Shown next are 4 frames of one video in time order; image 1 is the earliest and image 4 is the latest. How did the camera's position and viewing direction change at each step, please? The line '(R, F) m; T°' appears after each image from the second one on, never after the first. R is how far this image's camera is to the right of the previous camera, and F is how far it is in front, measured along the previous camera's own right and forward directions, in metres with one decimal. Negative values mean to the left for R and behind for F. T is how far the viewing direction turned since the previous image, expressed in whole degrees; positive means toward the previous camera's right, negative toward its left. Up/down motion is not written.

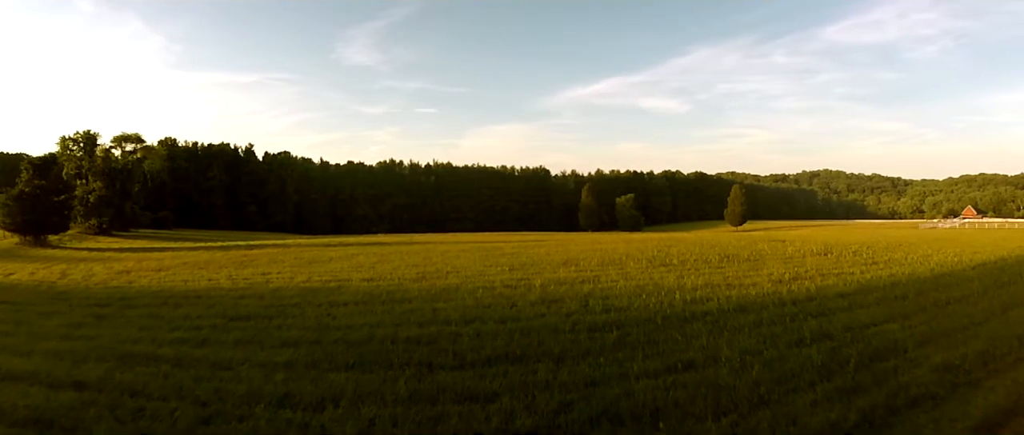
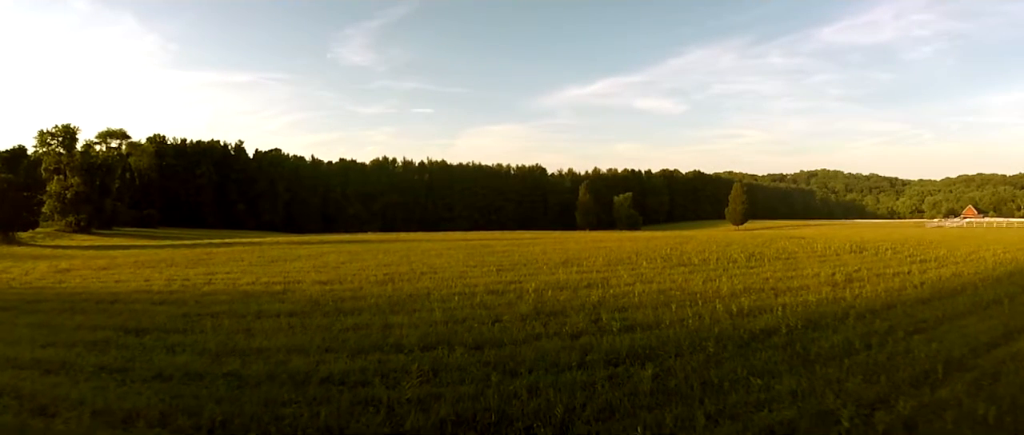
(+0.2, +3.9) m; 0°
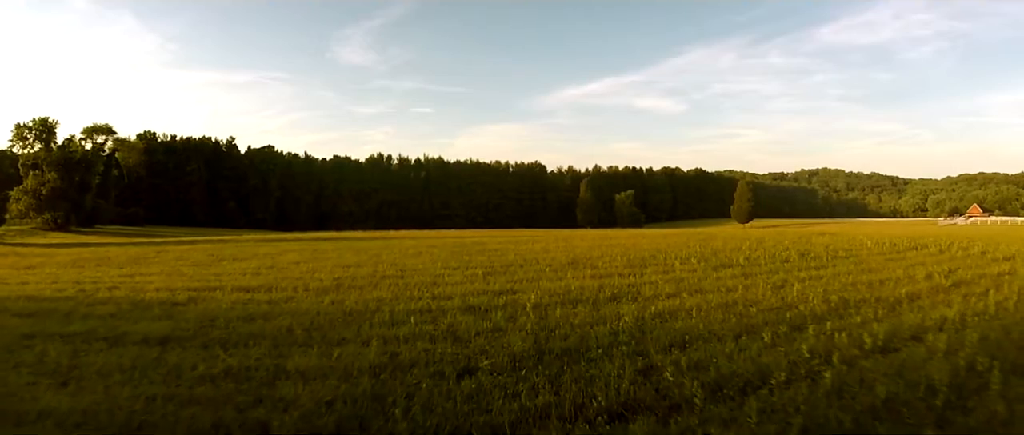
(+0.1, +4.4) m; 0°
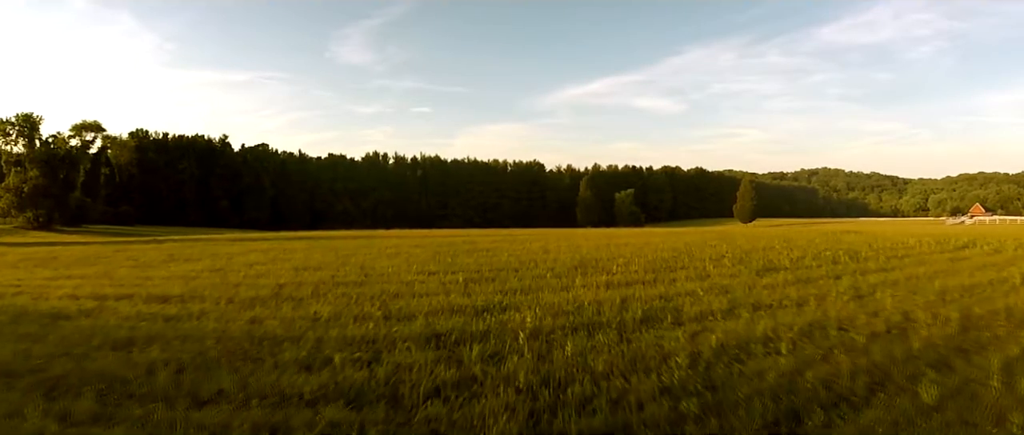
(+0.1, +2.9) m; 0°
